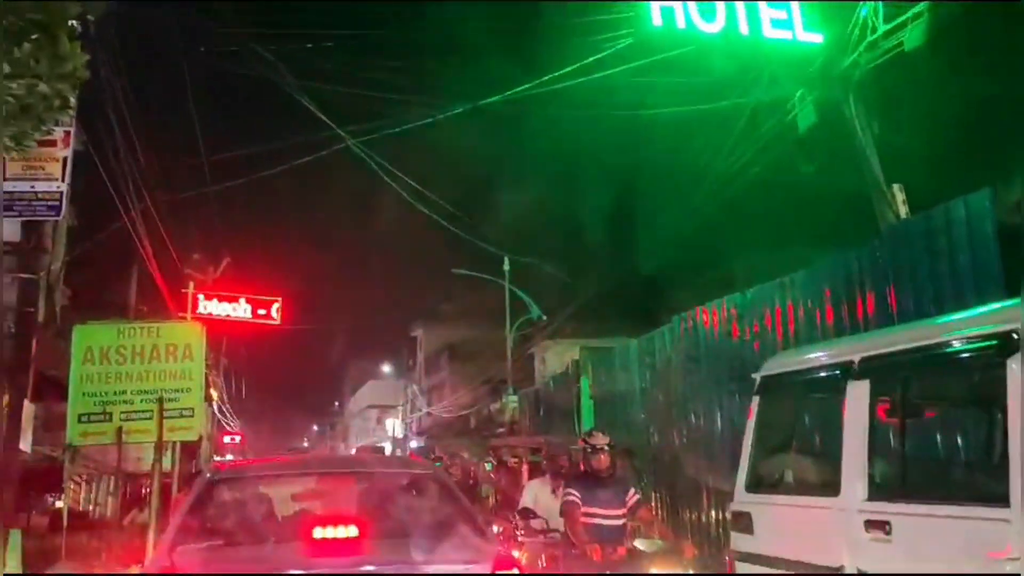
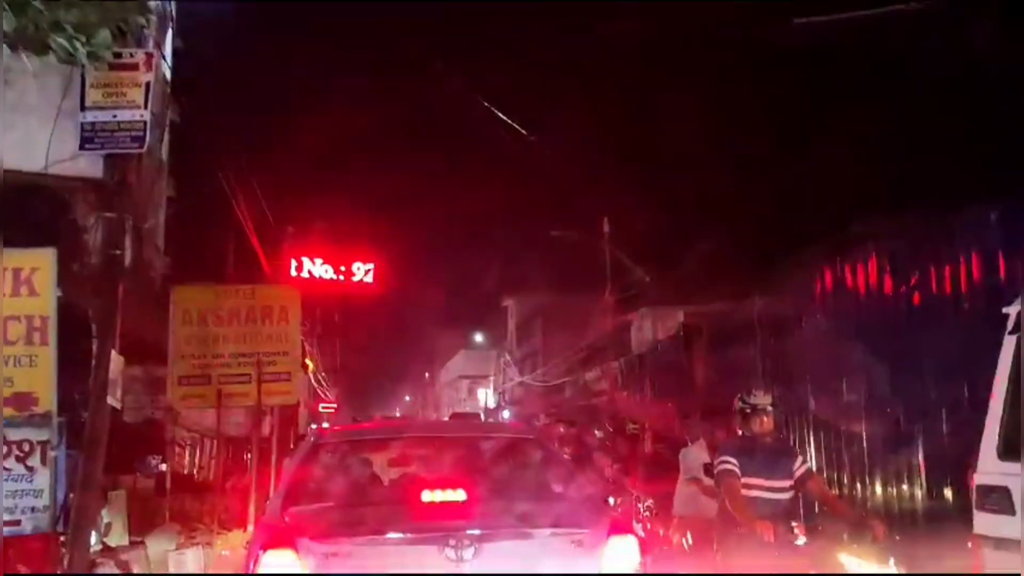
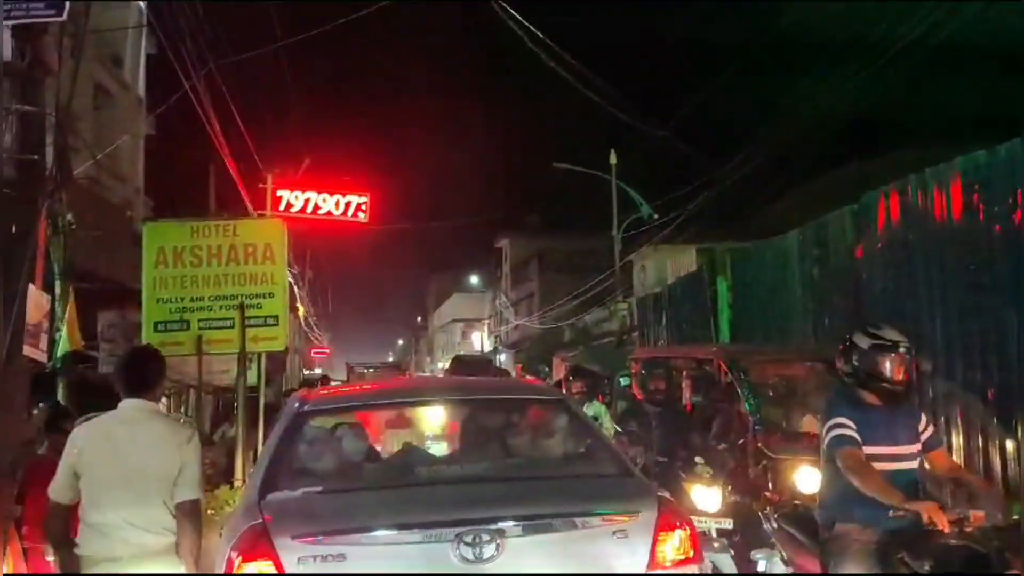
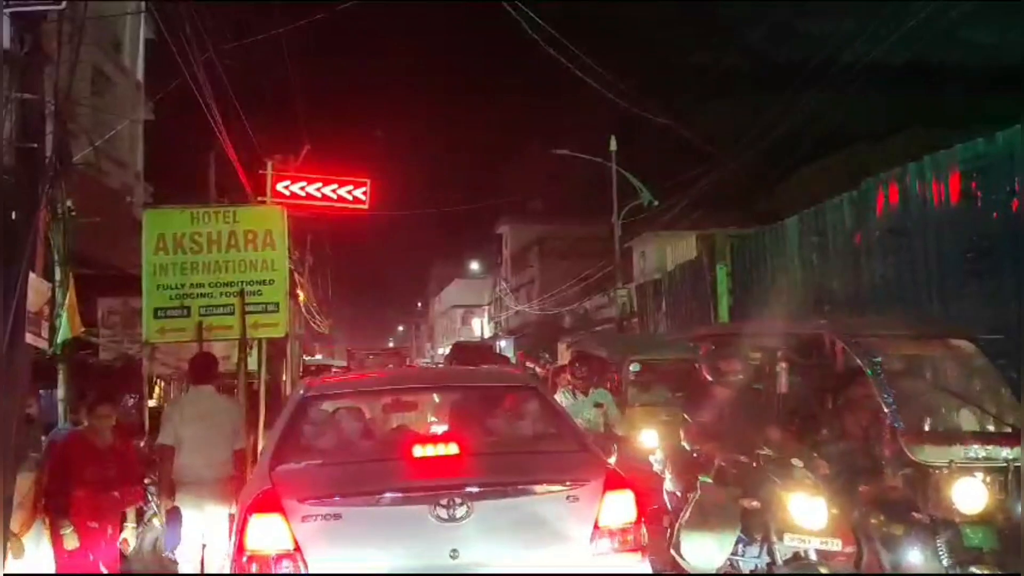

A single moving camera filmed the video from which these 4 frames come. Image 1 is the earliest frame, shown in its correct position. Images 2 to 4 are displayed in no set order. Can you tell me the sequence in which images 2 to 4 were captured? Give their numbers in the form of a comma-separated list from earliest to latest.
2, 3, 4
